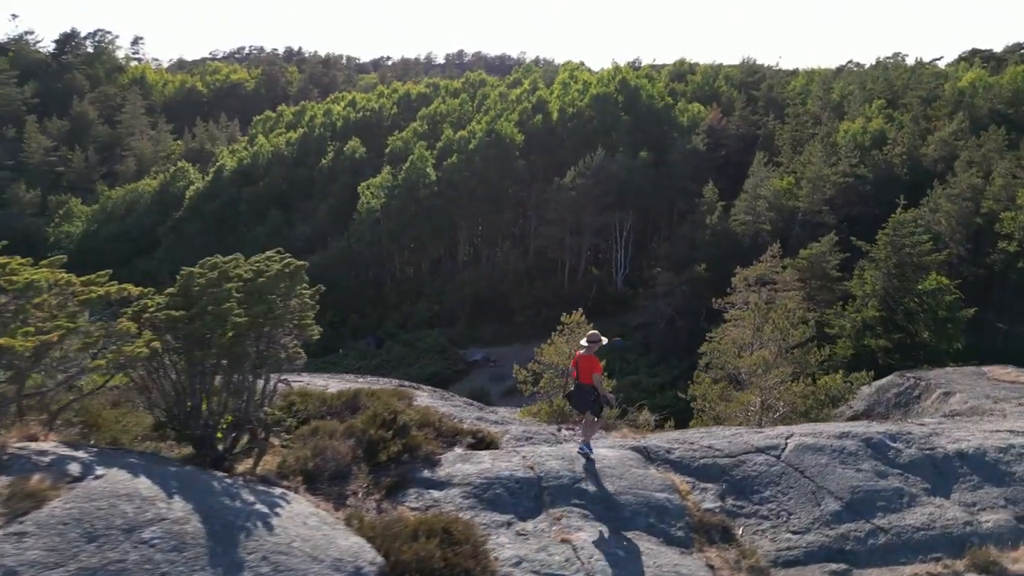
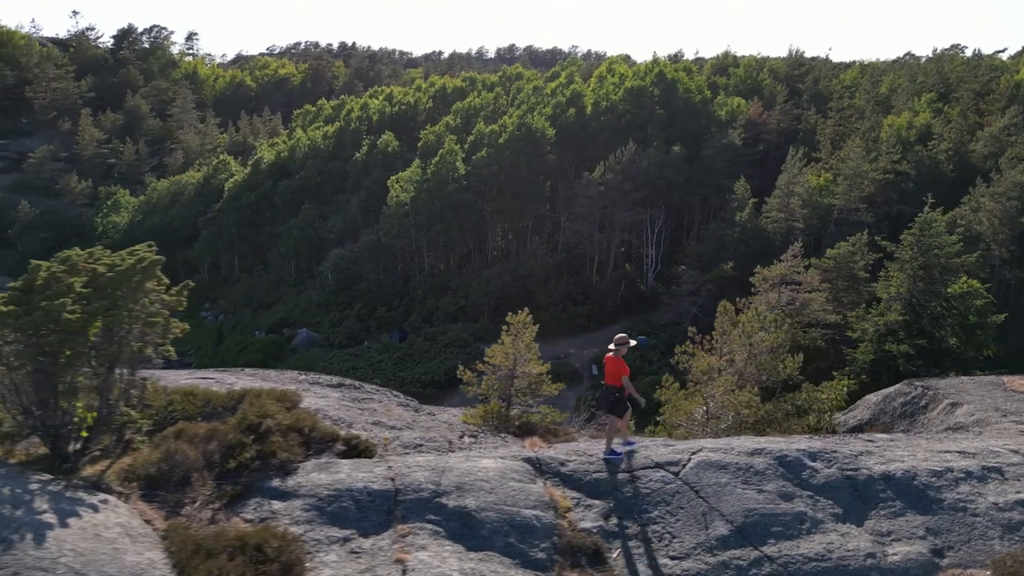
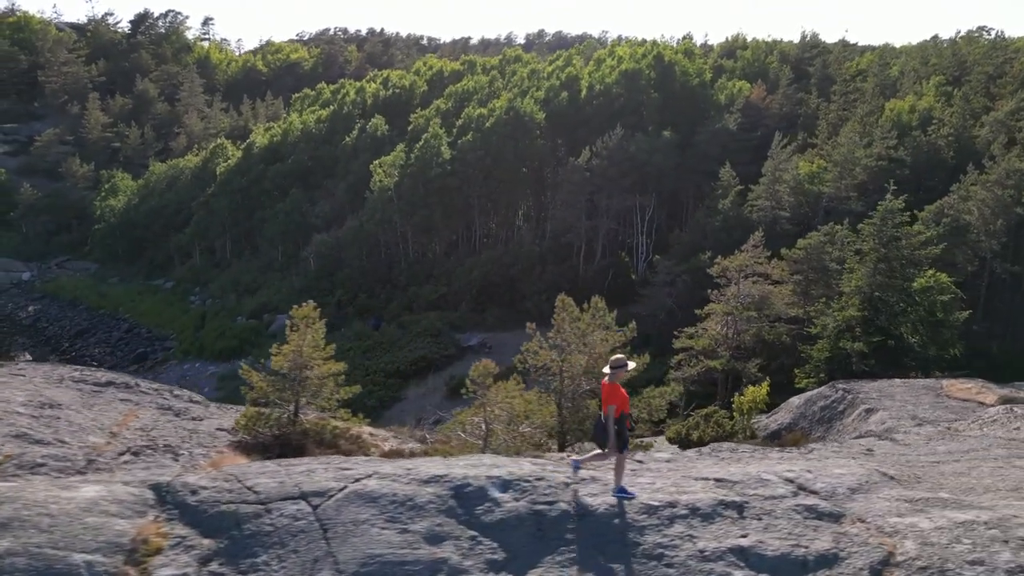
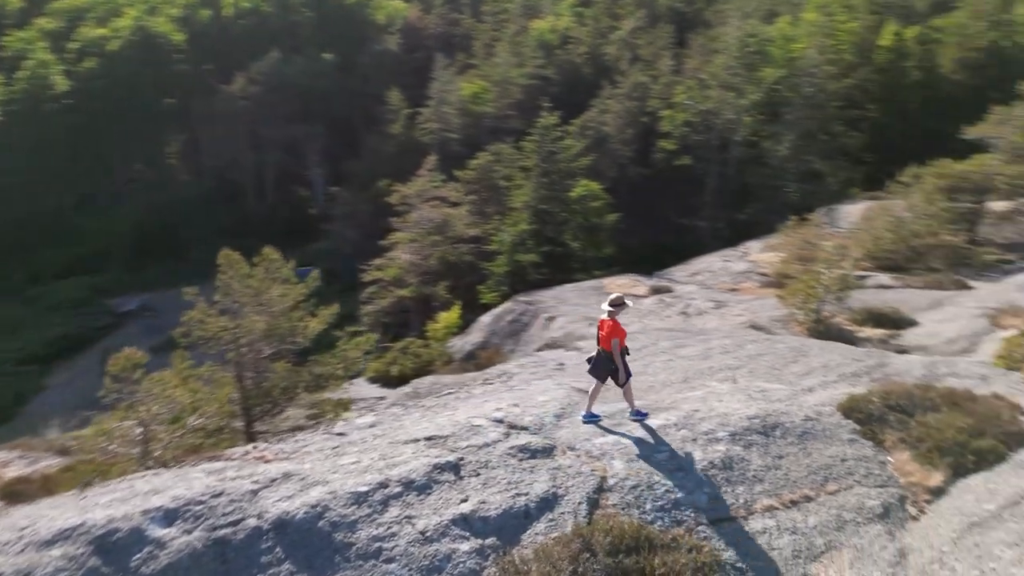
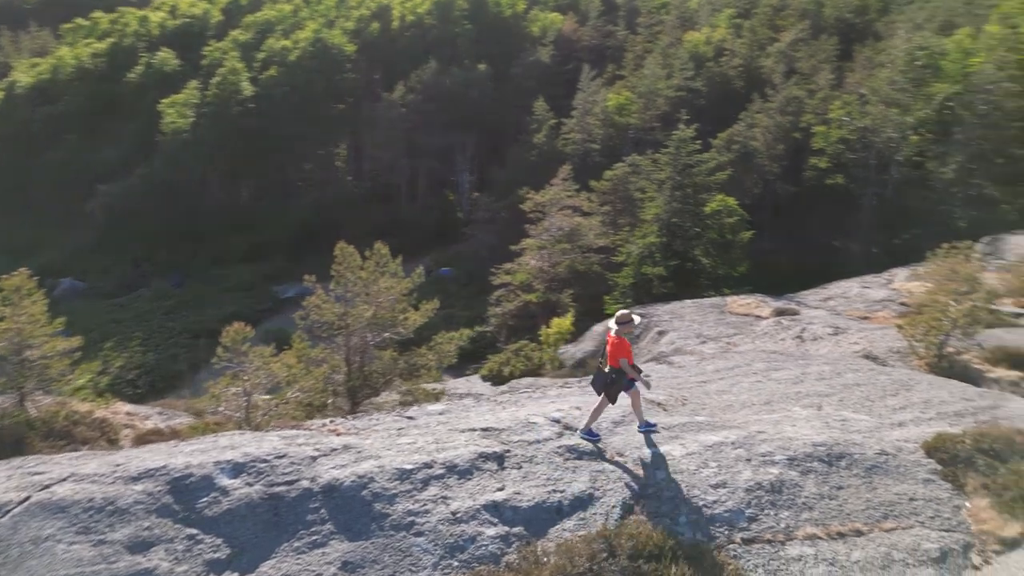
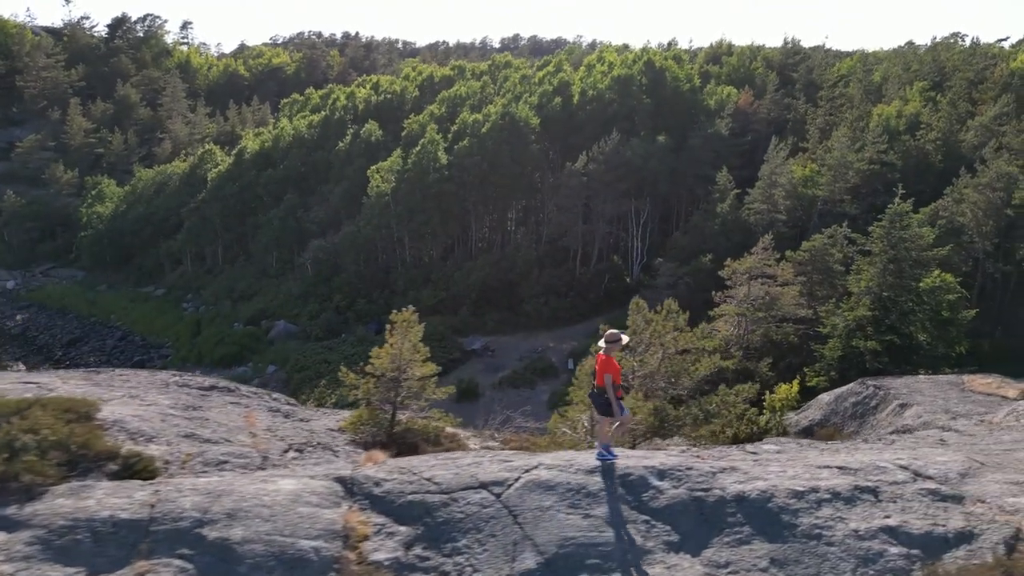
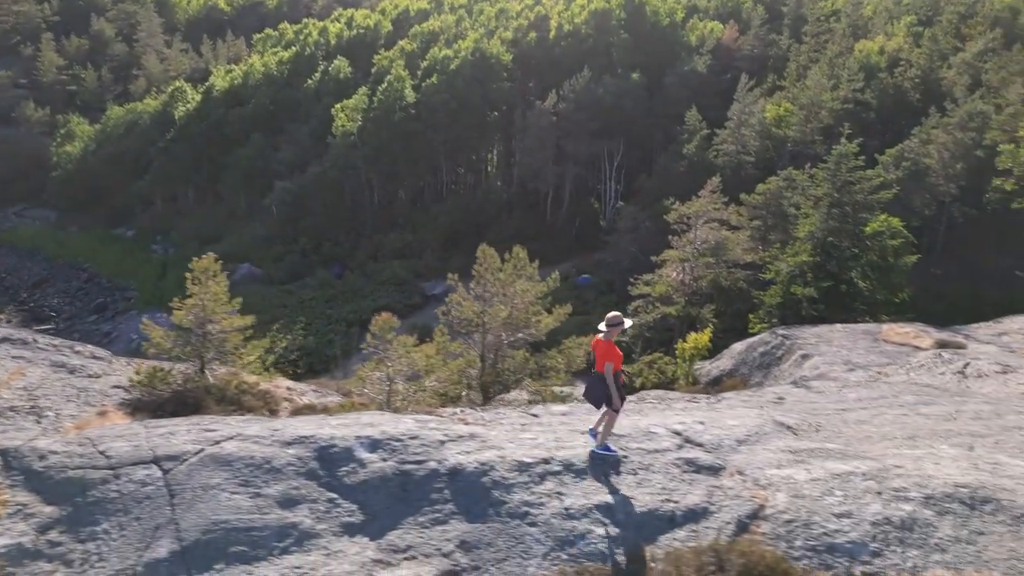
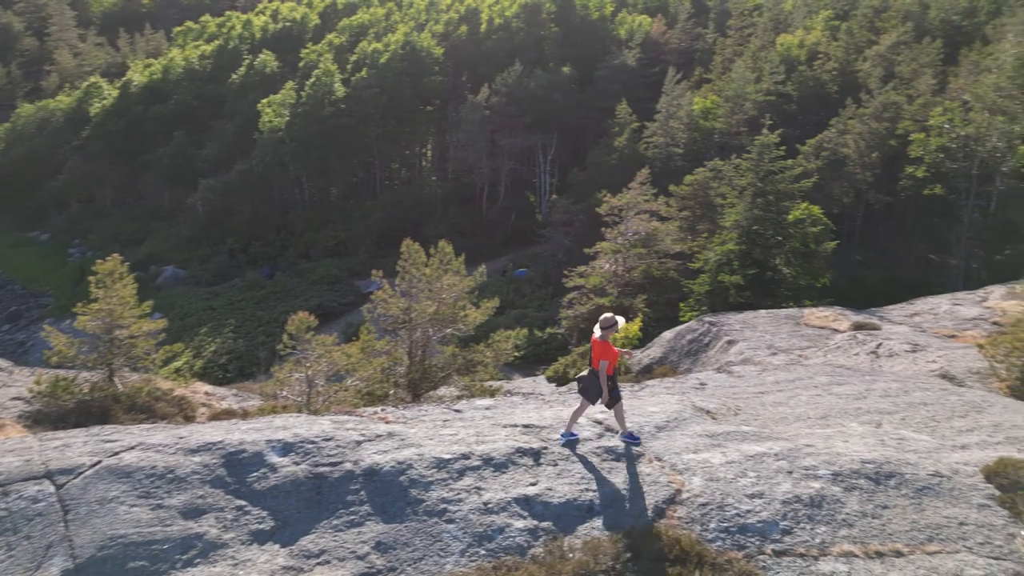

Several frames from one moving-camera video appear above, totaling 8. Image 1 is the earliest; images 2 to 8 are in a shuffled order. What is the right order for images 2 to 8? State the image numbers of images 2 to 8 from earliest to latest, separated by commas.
2, 6, 3, 7, 8, 5, 4
